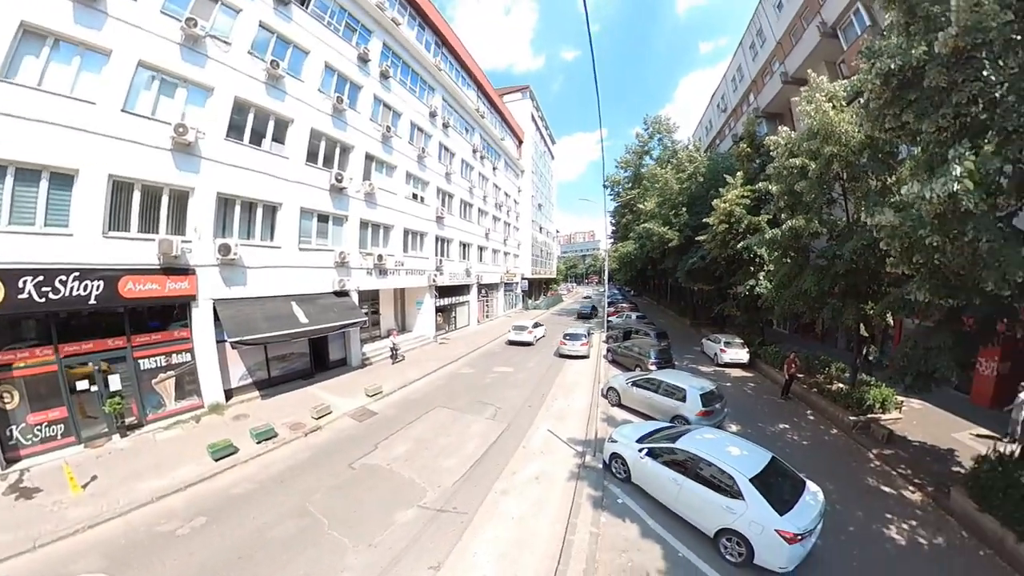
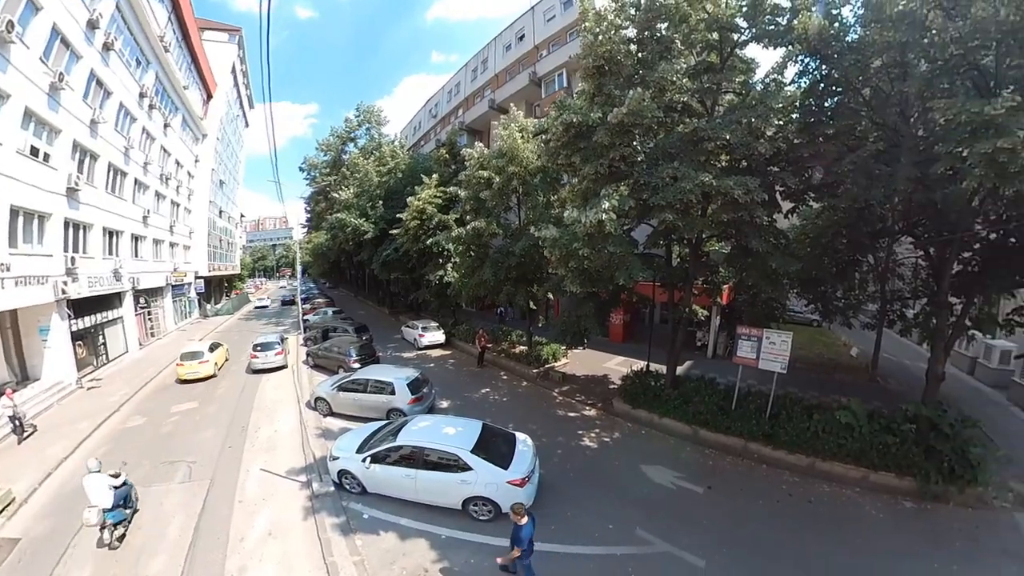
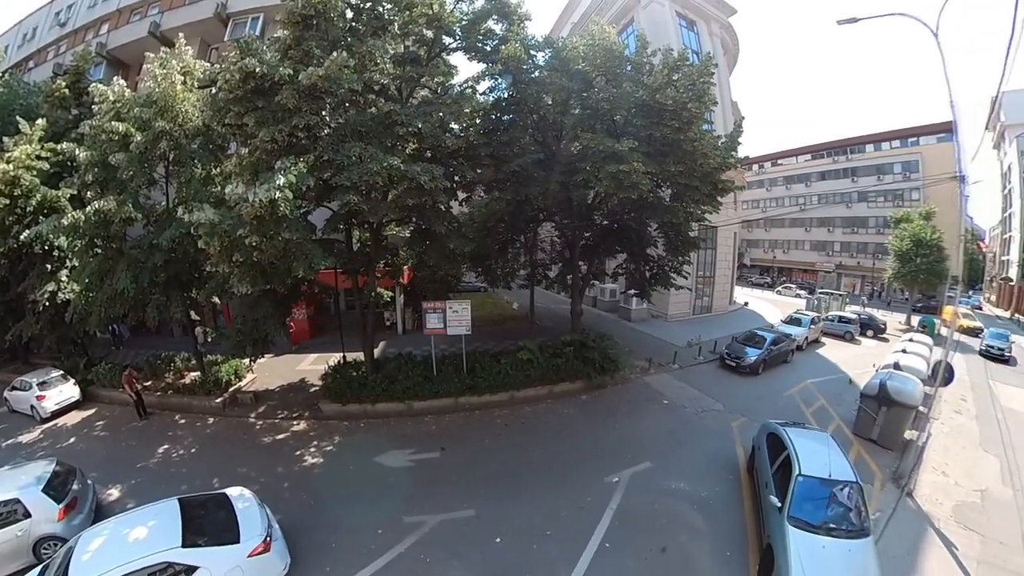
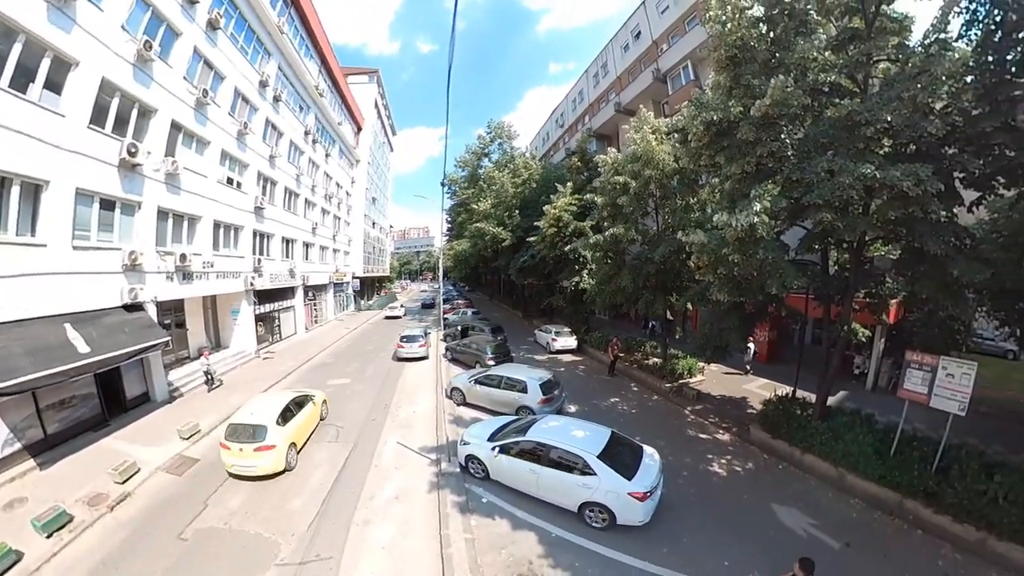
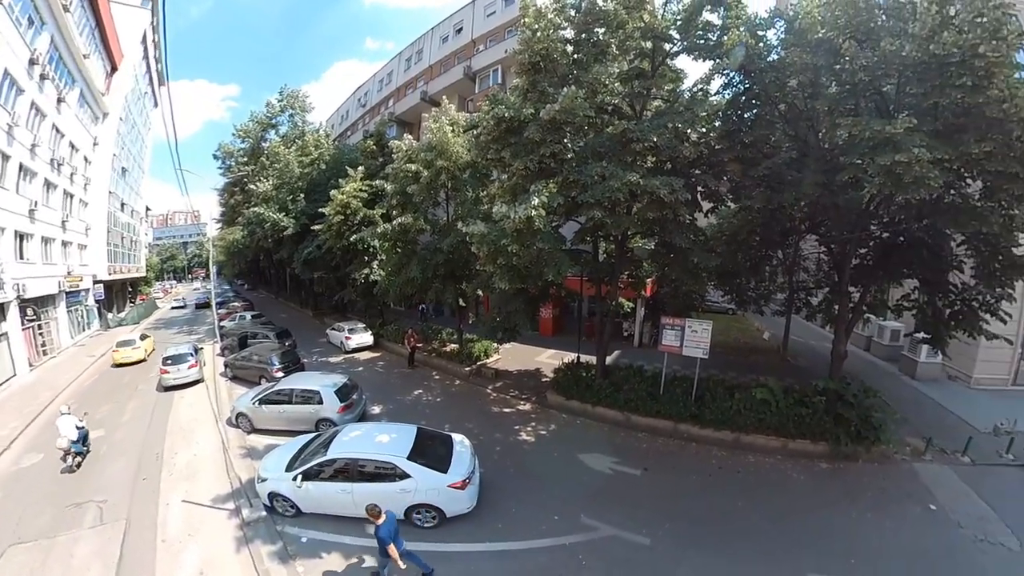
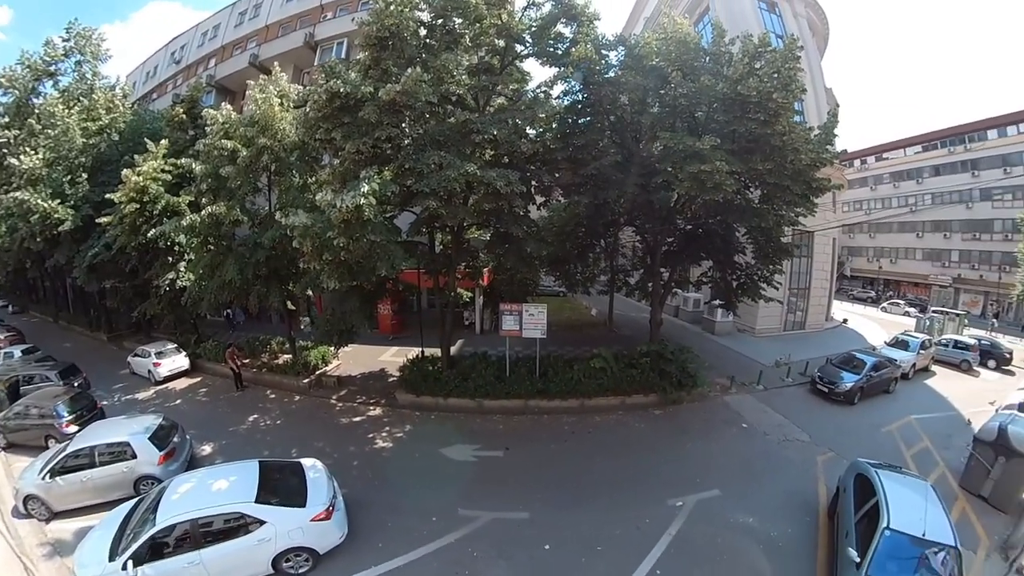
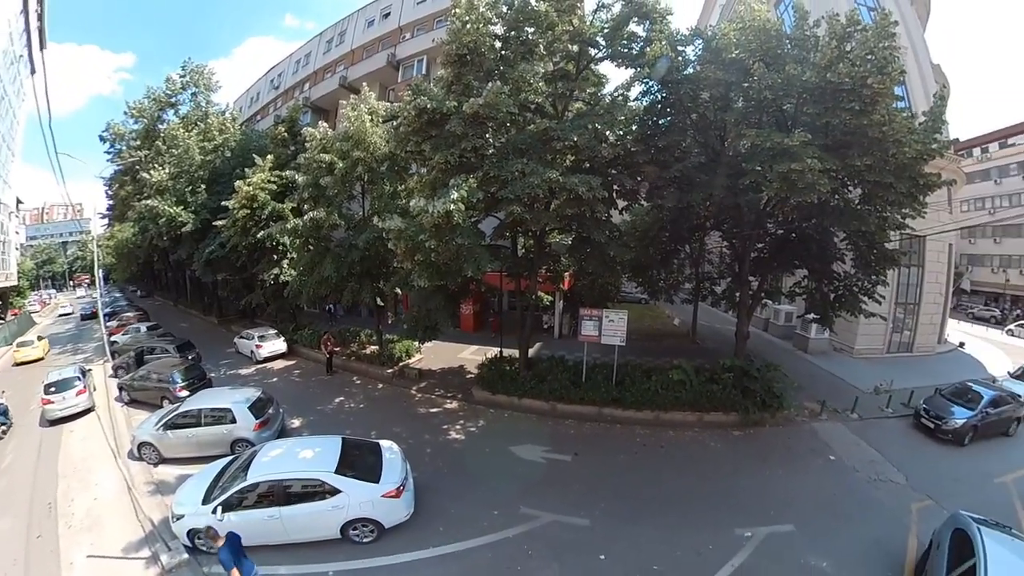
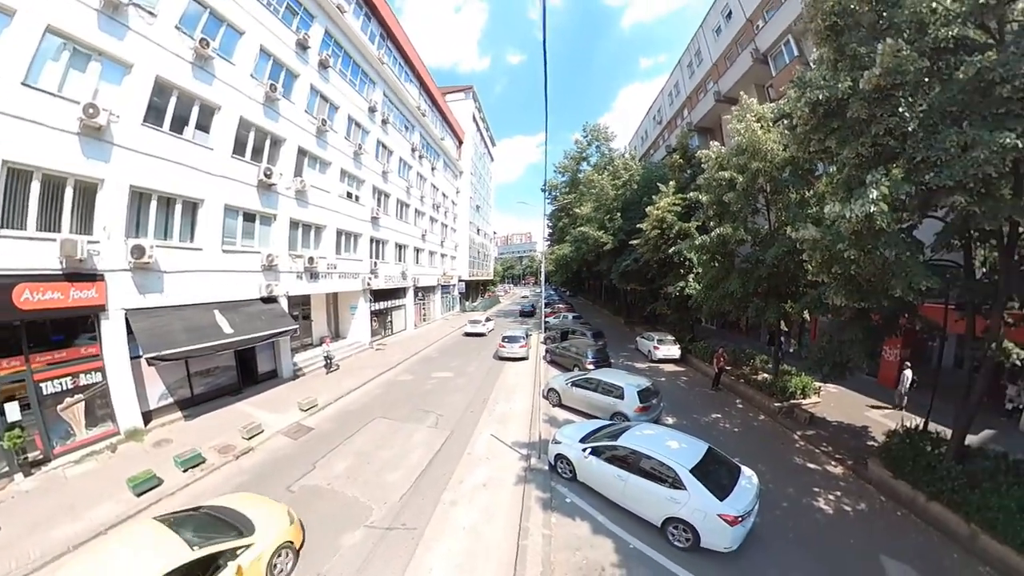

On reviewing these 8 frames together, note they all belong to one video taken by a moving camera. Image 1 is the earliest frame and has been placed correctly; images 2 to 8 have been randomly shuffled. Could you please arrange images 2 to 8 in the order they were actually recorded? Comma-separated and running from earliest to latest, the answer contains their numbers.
8, 4, 2, 5, 7, 6, 3
